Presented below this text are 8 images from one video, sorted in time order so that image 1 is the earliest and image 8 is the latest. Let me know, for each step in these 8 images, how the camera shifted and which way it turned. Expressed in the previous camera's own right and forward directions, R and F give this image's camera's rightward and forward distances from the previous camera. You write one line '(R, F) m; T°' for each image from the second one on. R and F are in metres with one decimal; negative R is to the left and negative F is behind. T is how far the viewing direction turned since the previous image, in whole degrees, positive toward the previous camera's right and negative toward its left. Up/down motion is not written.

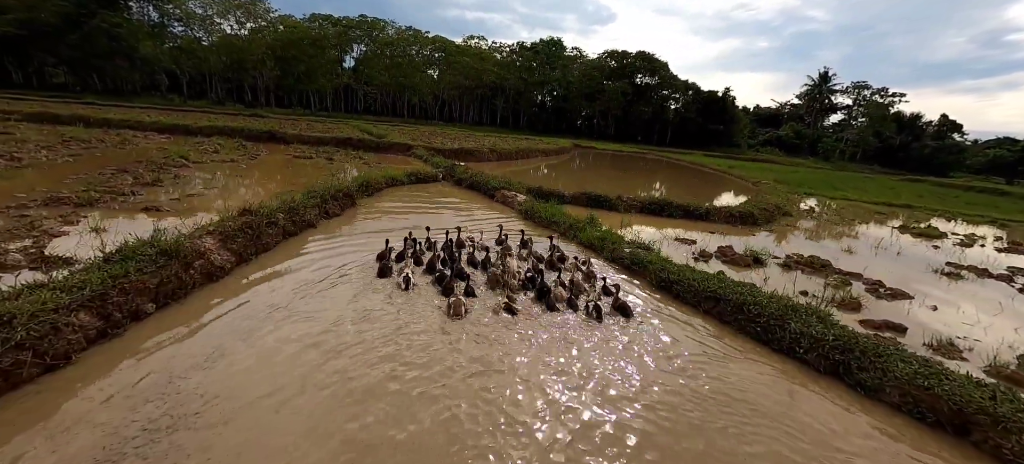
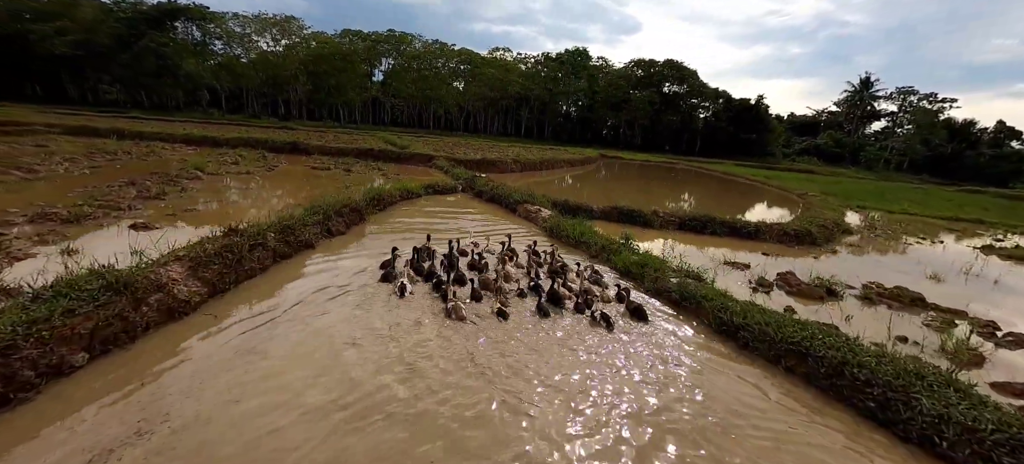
(0.0, +1.3) m; -4°
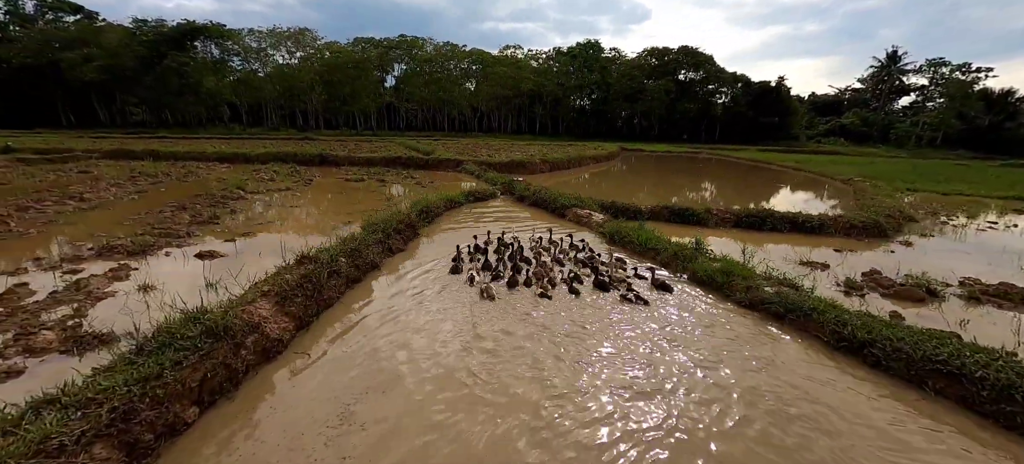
(-1.1, +0.4) m; -2°
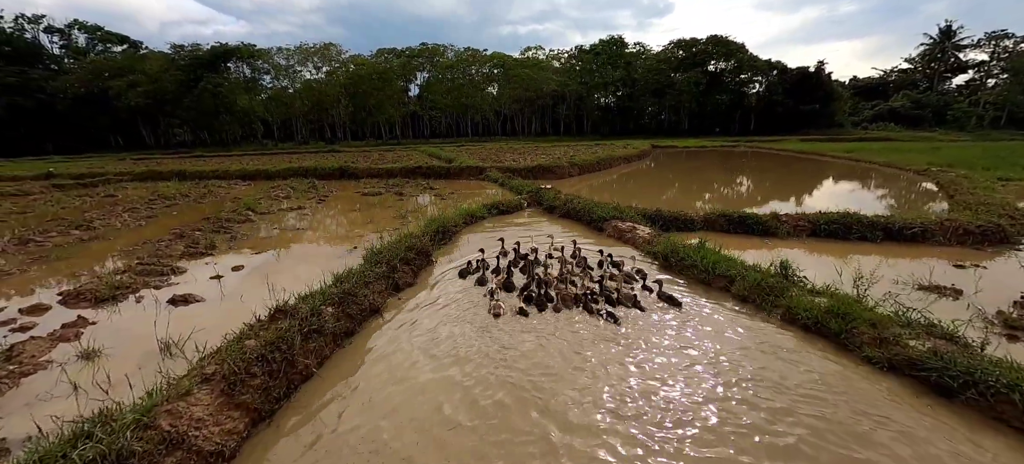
(-0.1, +1.7) m; -4°
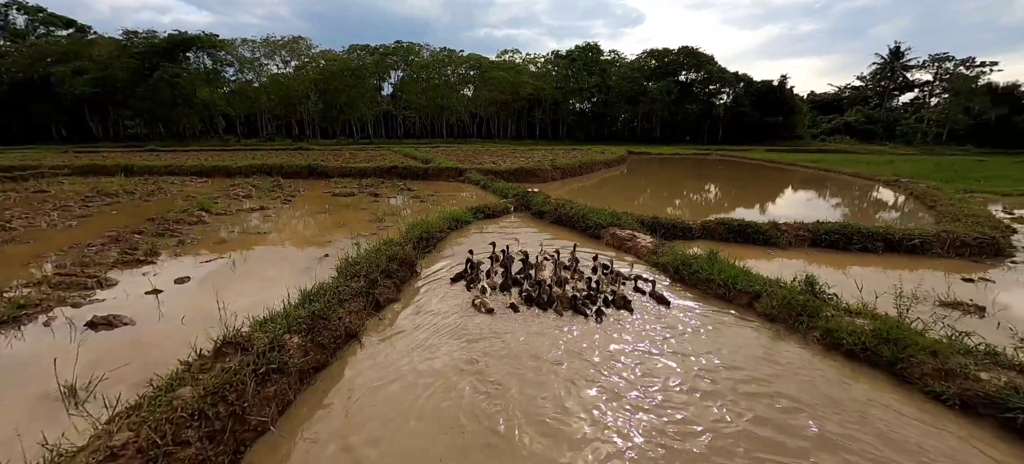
(-0.5, +0.9) m; +4°
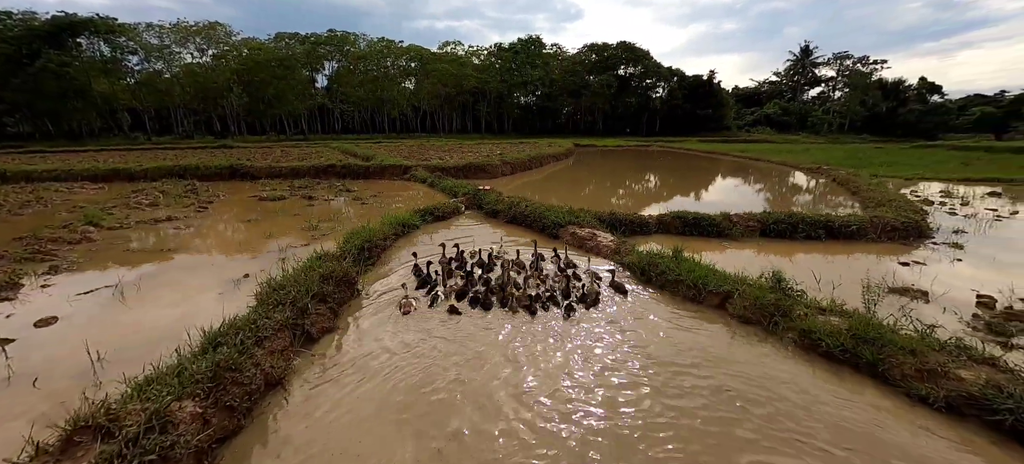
(-0.1, +0.8) m; +7°
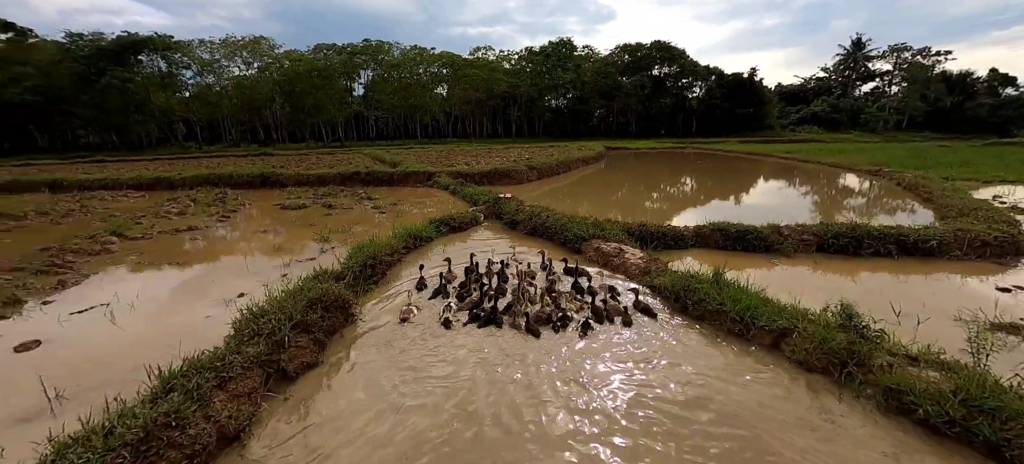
(+0.3, +0.8) m; -5°
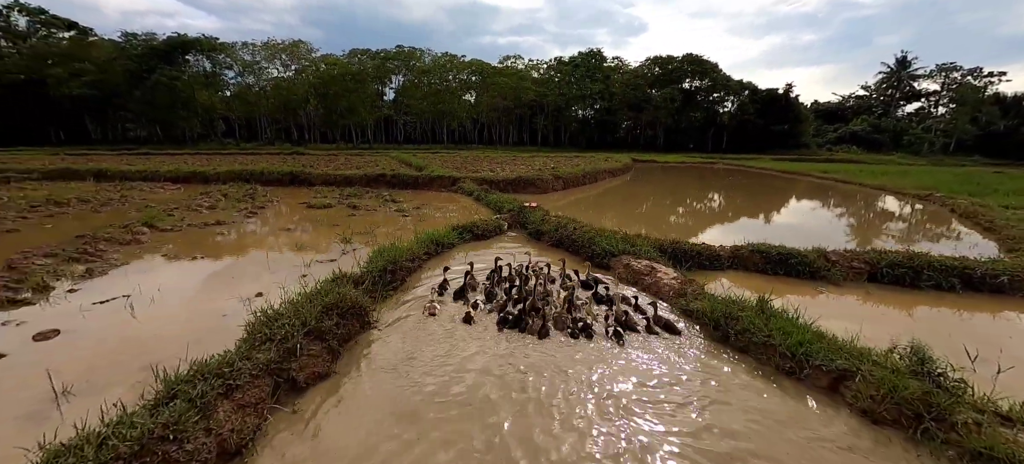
(-0.1, +0.4) m; -3°
